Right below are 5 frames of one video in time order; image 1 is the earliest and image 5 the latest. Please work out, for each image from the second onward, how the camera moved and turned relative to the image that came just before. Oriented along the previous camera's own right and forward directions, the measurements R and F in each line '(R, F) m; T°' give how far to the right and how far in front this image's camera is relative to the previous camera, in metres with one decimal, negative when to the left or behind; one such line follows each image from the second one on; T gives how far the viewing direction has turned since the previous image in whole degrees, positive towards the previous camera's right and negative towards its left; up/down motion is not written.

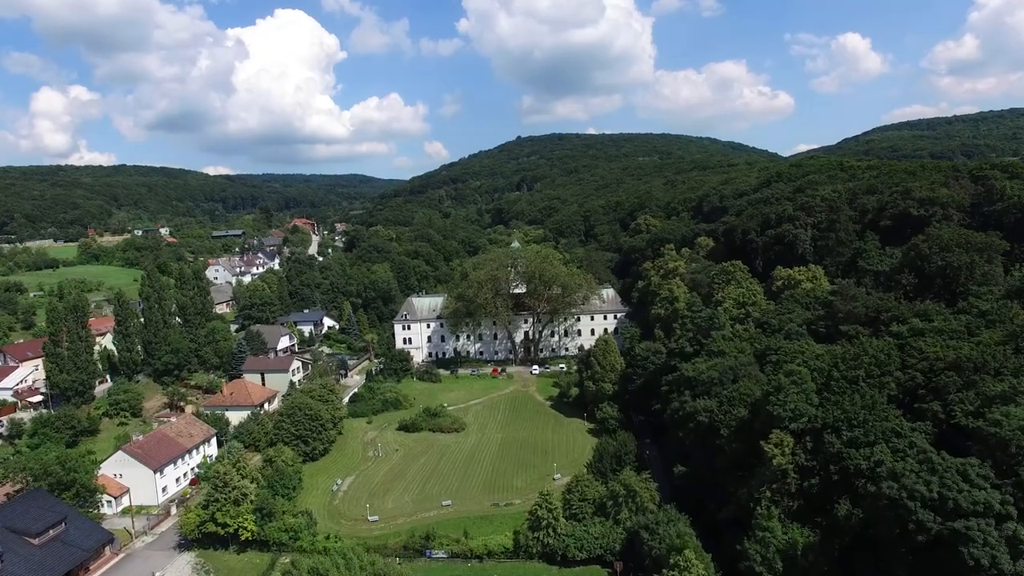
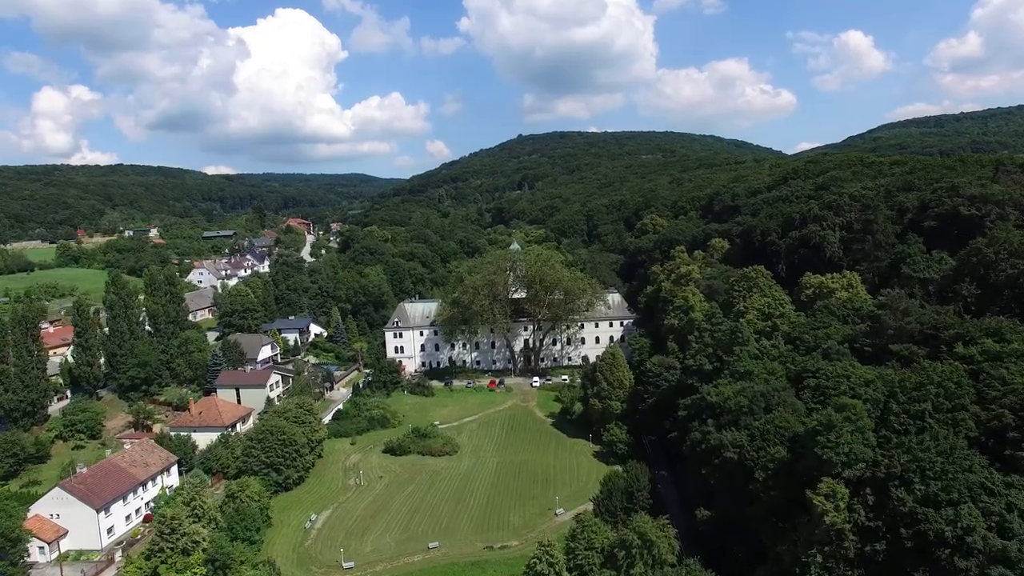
(+0.3, +4.8) m; 0°
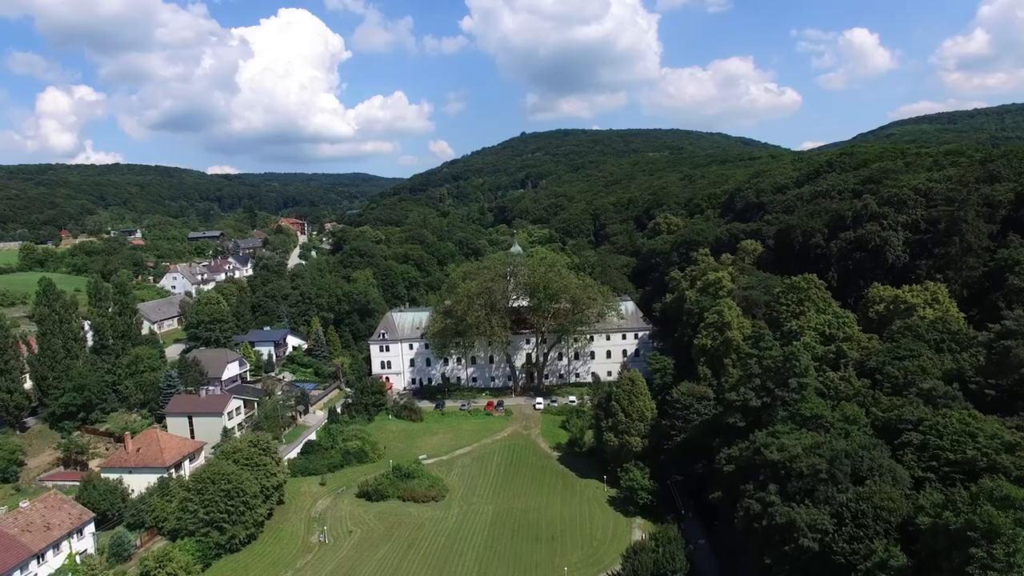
(+0.3, +7.7) m; 0°
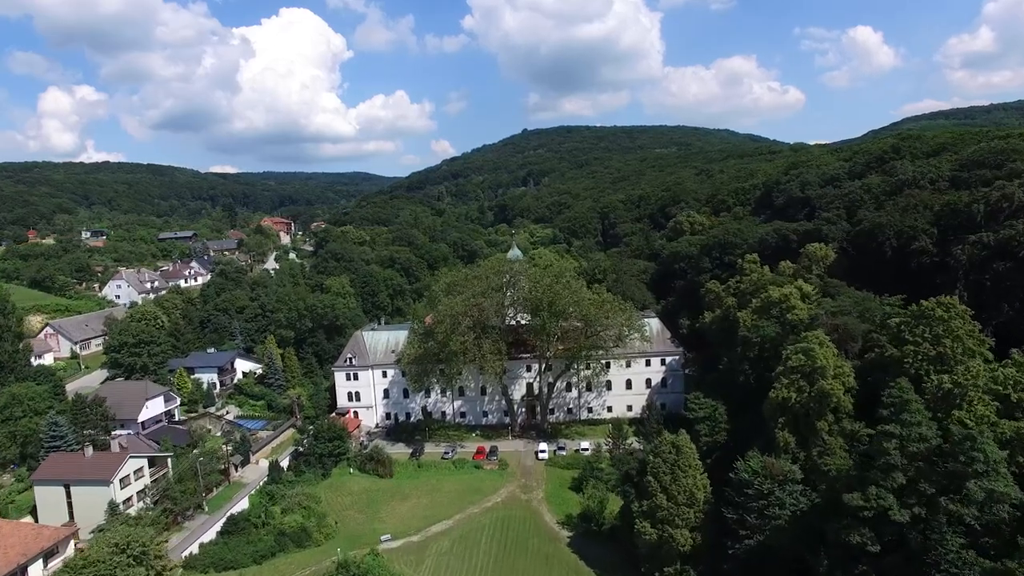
(+0.4, +11.9) m; 0°
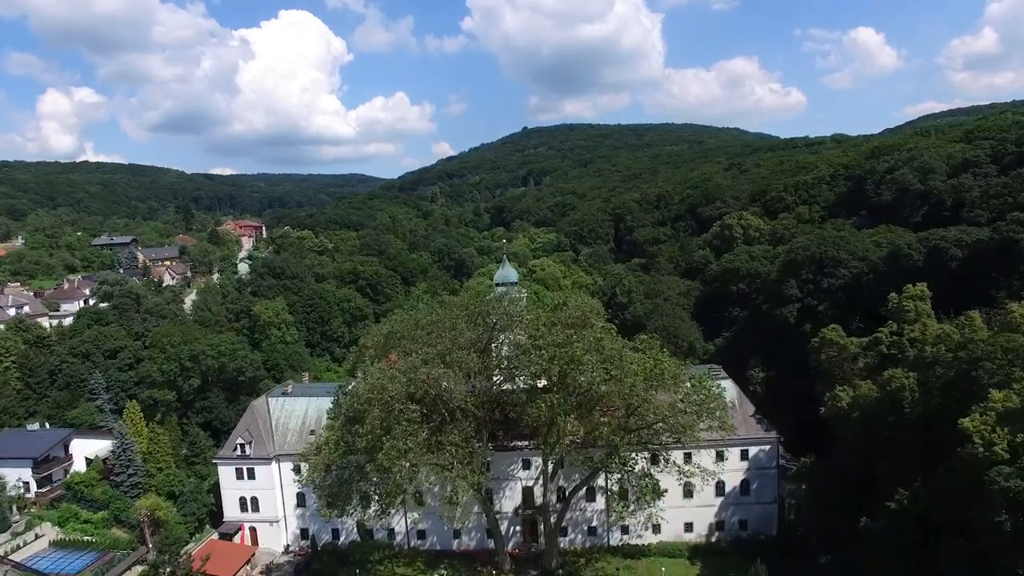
(+0.6, +19.2) m; 0°
